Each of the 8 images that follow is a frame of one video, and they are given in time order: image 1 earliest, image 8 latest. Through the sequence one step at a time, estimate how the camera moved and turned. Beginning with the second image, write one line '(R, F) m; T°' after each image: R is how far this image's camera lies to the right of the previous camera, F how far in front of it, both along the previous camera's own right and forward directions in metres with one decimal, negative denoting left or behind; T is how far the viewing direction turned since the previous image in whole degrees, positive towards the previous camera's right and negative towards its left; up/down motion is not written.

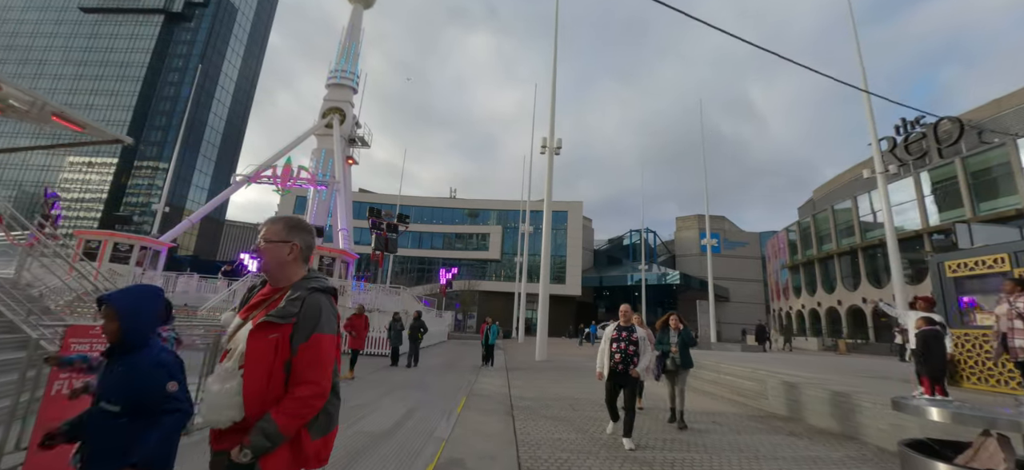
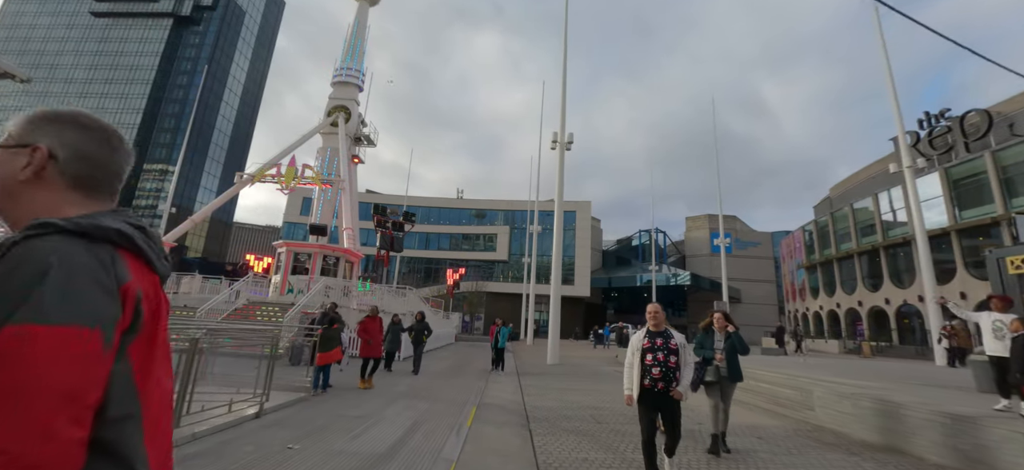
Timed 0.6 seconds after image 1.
(-0.1, +0.7) m; -1°
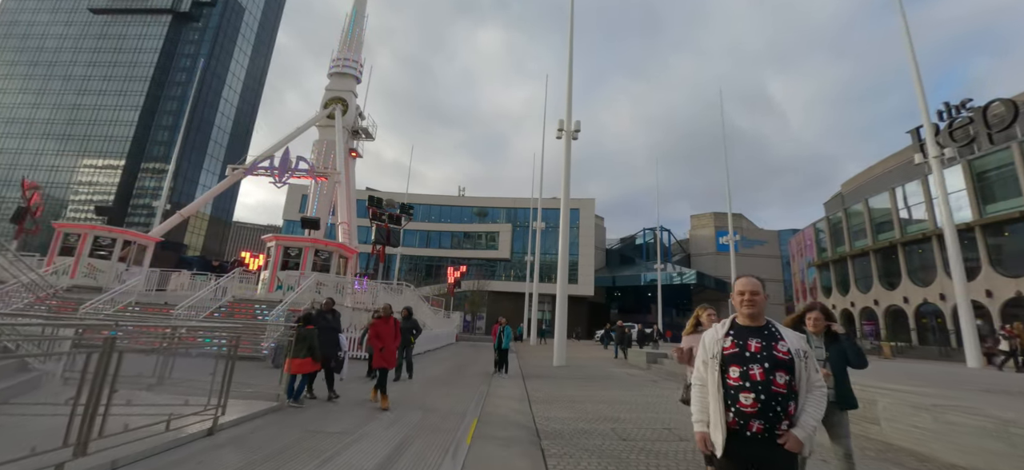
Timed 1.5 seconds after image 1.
(-0.1, +1.1) m; 0°
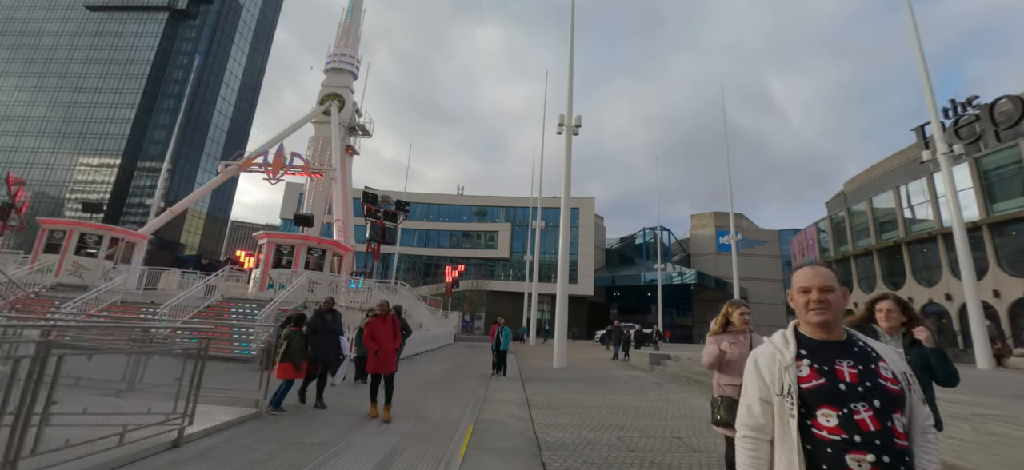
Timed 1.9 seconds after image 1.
(0.0, +0.5) m; 0°
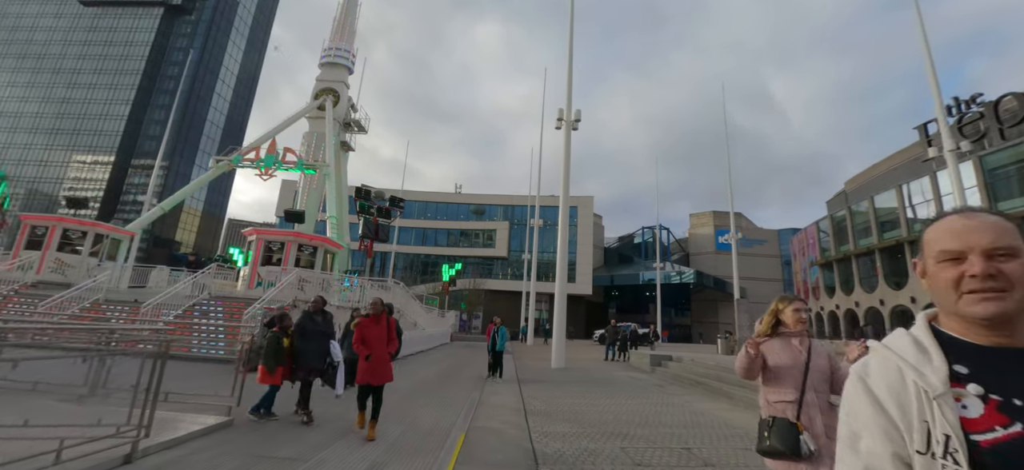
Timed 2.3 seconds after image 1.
(0.0, +0.5) m; 0°
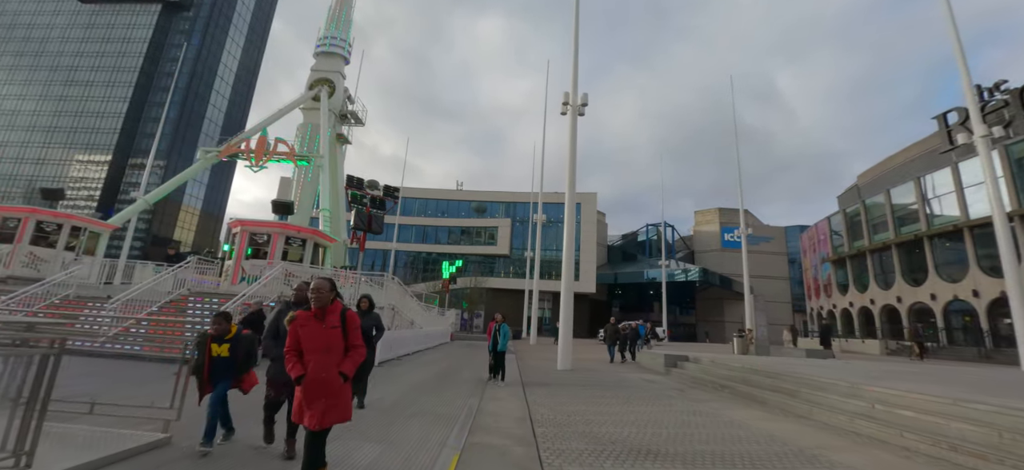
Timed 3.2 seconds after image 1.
(0.0, +1.1) m; 0°
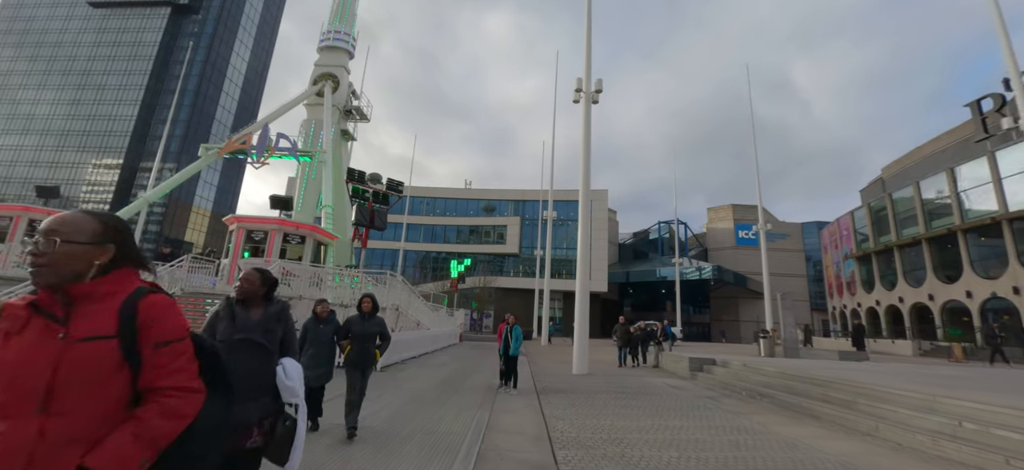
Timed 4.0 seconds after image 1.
(-0.1, +1.0) m; -1°
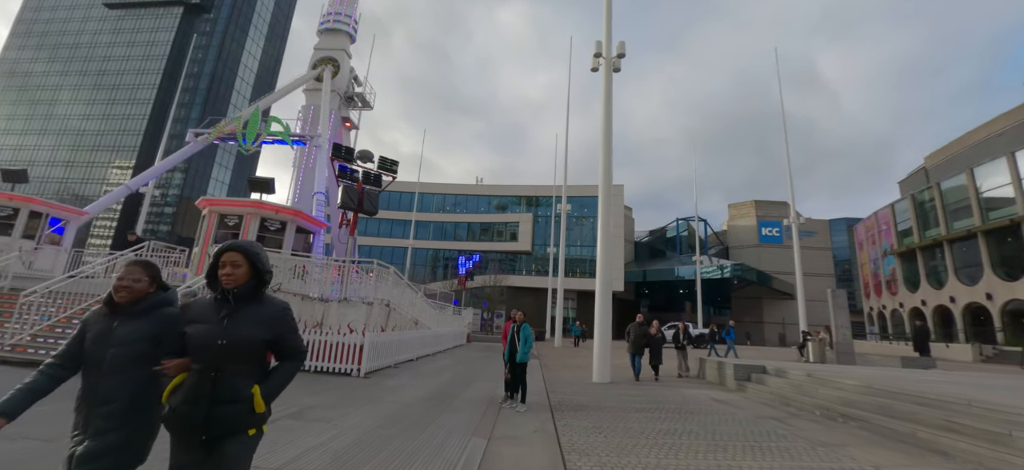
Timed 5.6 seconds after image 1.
(+0.1, +2.0) m; -2°
